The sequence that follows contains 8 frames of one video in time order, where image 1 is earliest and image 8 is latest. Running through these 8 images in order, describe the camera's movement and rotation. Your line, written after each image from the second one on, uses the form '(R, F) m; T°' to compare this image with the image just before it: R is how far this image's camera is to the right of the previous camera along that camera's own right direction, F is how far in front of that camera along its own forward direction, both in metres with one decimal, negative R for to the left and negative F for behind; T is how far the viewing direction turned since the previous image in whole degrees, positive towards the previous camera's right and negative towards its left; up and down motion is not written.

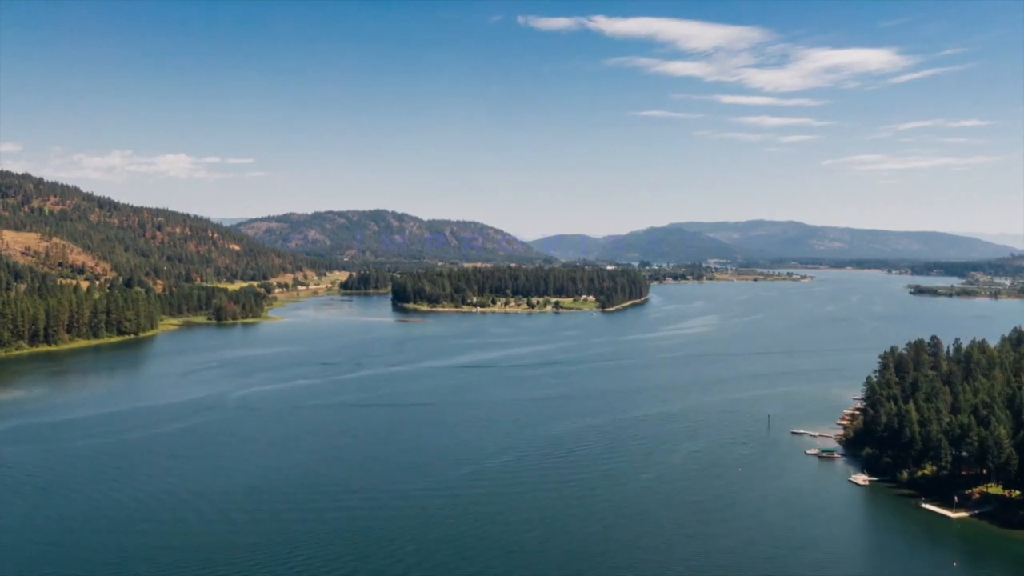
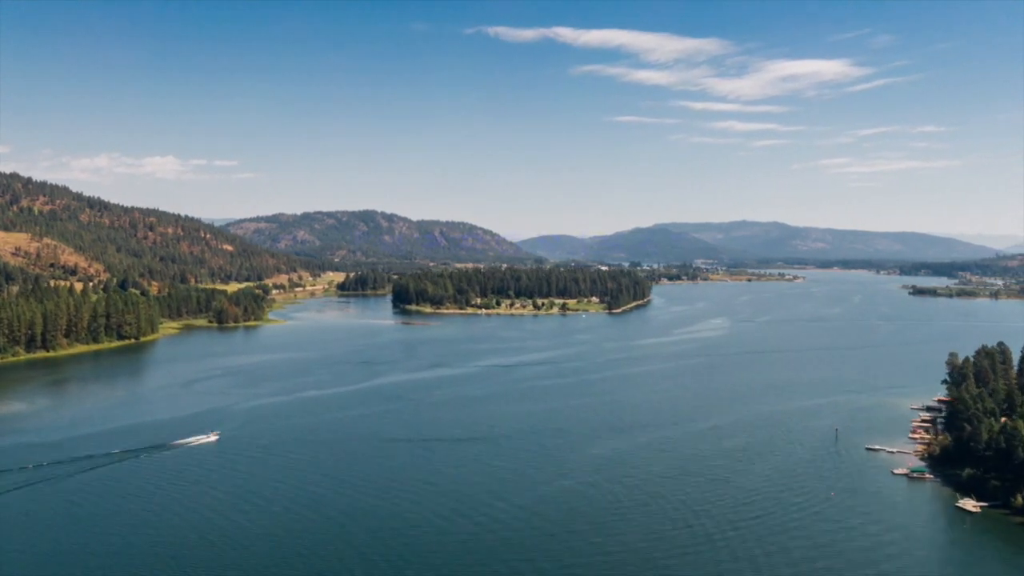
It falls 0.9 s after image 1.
(-1.4, +1.7) m; +1°
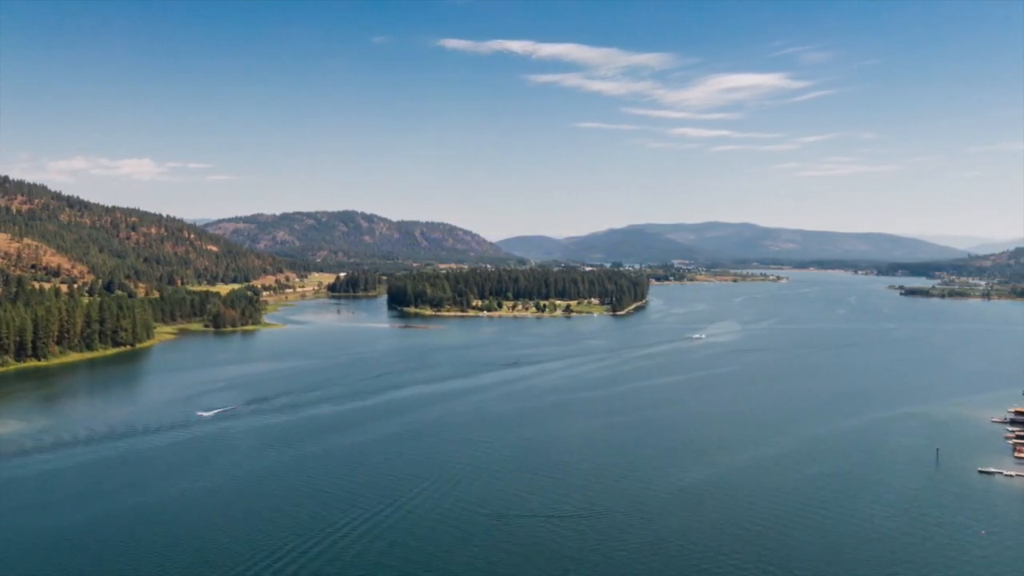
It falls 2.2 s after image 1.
(-1.9, +2.2) m; +1°
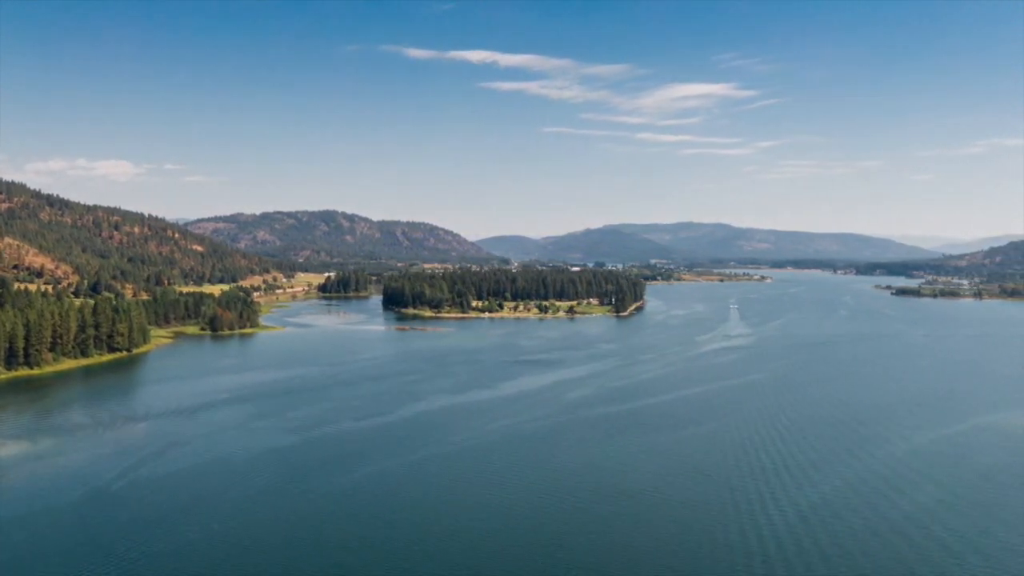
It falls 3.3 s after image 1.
(-1.7, +1.9) m; +1°
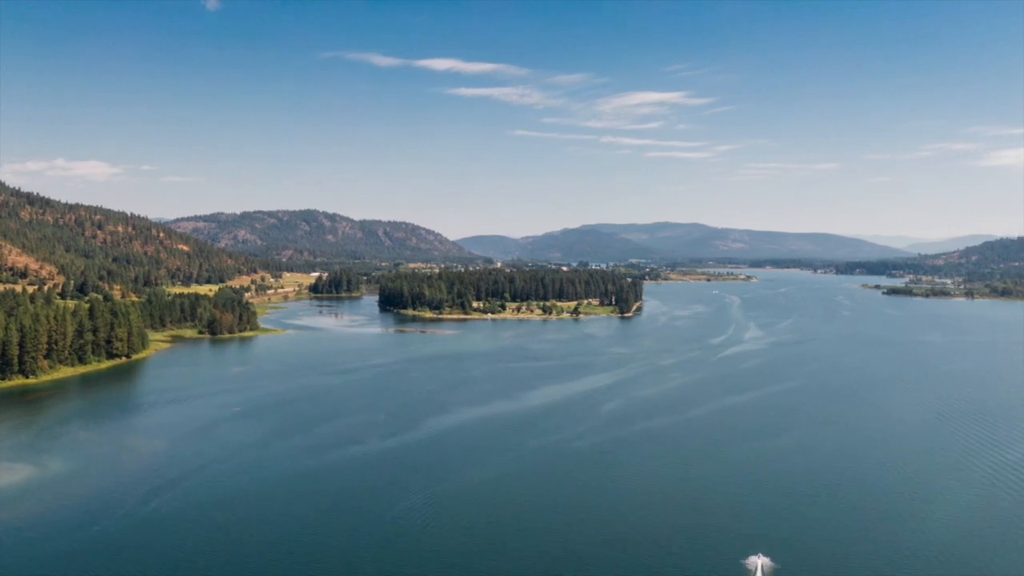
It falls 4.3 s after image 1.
(-1.7, +1.9) m; +1°
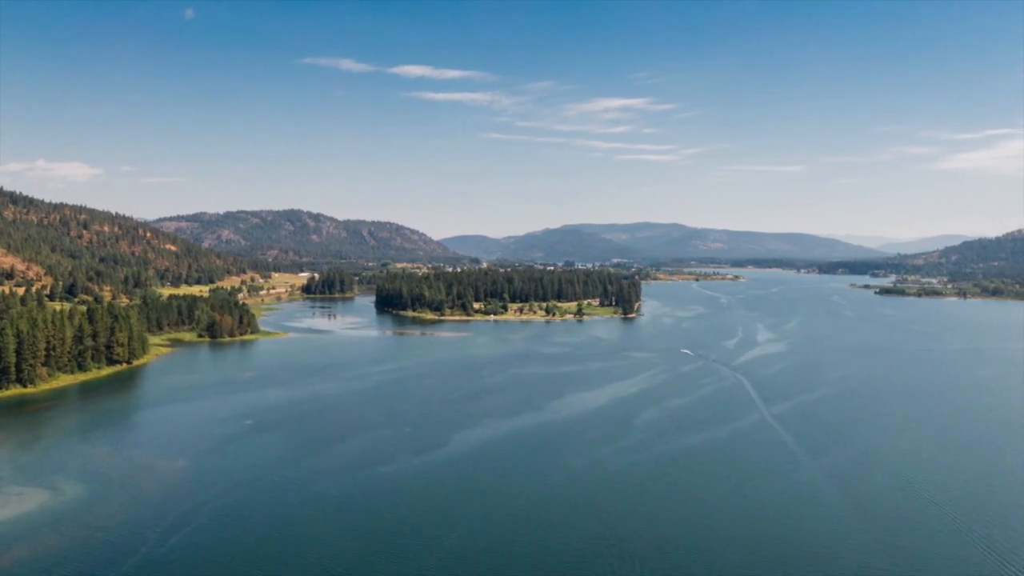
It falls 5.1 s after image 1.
(-1.5, +1.5) m; +1°
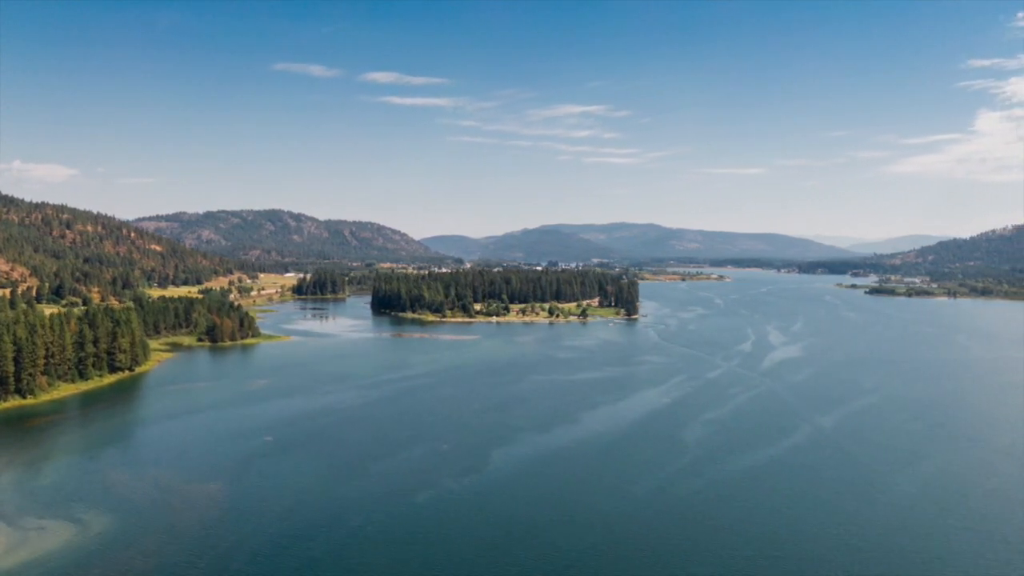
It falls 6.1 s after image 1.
(-1.6, +1.6) m; +1°
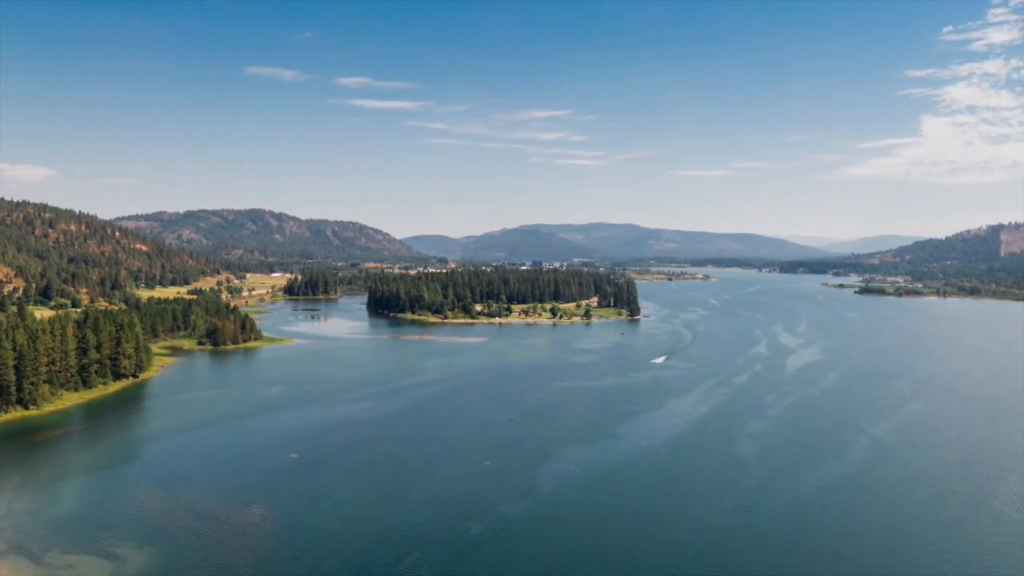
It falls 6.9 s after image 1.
(-1.6, +1.4) m; +1°
